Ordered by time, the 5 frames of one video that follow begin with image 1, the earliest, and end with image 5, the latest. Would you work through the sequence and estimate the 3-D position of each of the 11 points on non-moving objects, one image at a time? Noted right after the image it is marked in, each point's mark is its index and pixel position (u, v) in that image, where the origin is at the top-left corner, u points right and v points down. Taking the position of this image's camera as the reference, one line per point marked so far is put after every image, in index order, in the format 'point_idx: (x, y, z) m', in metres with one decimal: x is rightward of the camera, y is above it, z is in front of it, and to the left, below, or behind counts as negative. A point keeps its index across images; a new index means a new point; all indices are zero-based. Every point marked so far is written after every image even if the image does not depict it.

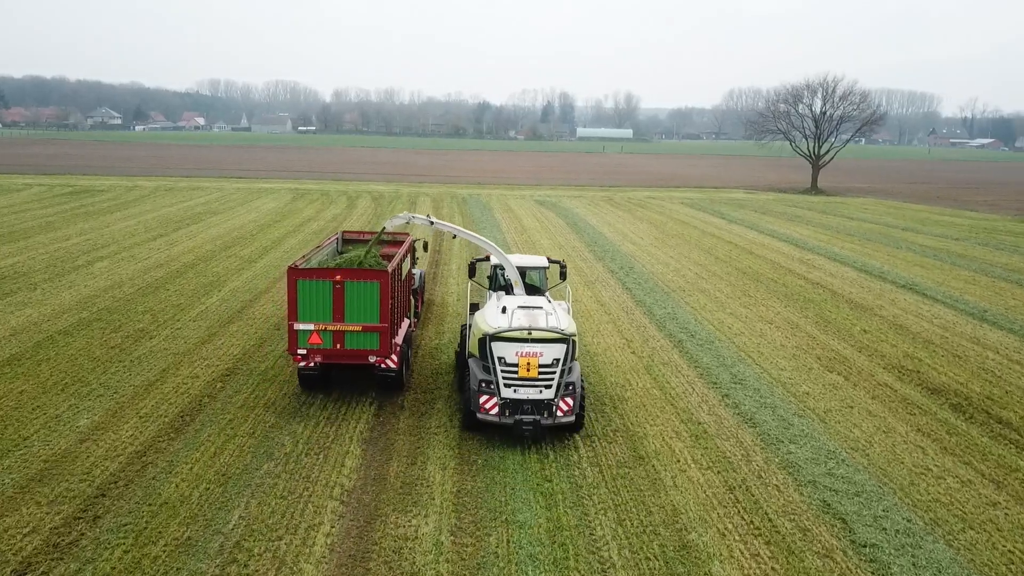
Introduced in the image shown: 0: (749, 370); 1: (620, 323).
0: (+4.0, -1.4, +13.3) m
1: (+2.2, -0.7, +16.1) m
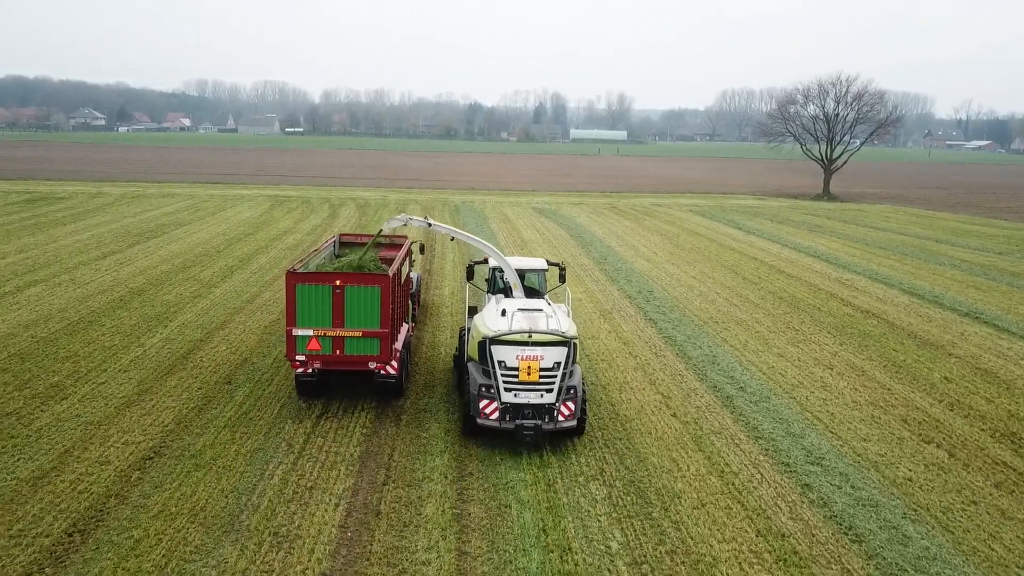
0: (+4.2, -2.1, +10.4) m
1: (+2.3, -1.4, +13.2) m
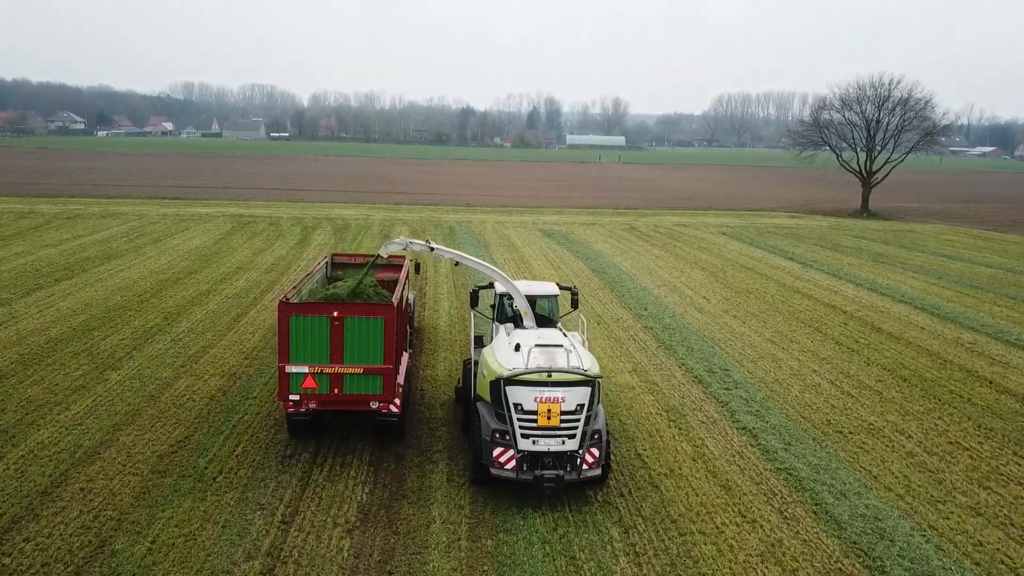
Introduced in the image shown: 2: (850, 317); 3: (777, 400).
0: (+4.6, -3.4, +5.1) m
1: (+2.8, -2.7, +7.8) m
2: (+7.9, -0.7, +18.2) m
3: (+4.2, -1.8, +12.5) m
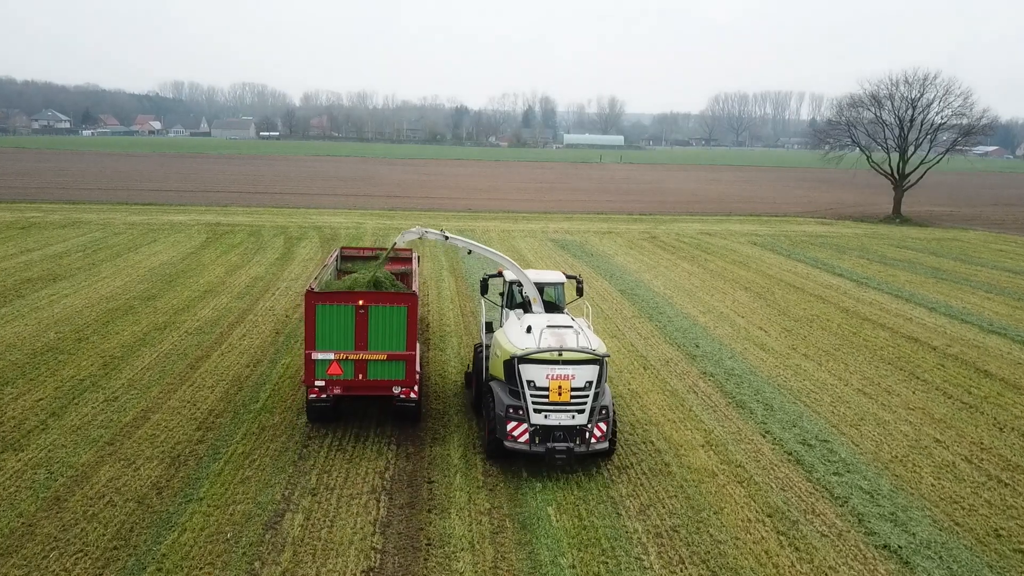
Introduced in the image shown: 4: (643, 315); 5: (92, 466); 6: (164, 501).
0: (+5.2, -4.0, +1.8) m
1: (+3.3, -3.4, +4.6) m
2: (+8.3, -1.3, +15.0) m
3: (+4.7, -2.4, +9.3) m
4: (+3.0, -0.7, +17.6) m
5: (-5.0, -2.1, +9.2) m
6: (-3.8, -2.3, +8.6) m
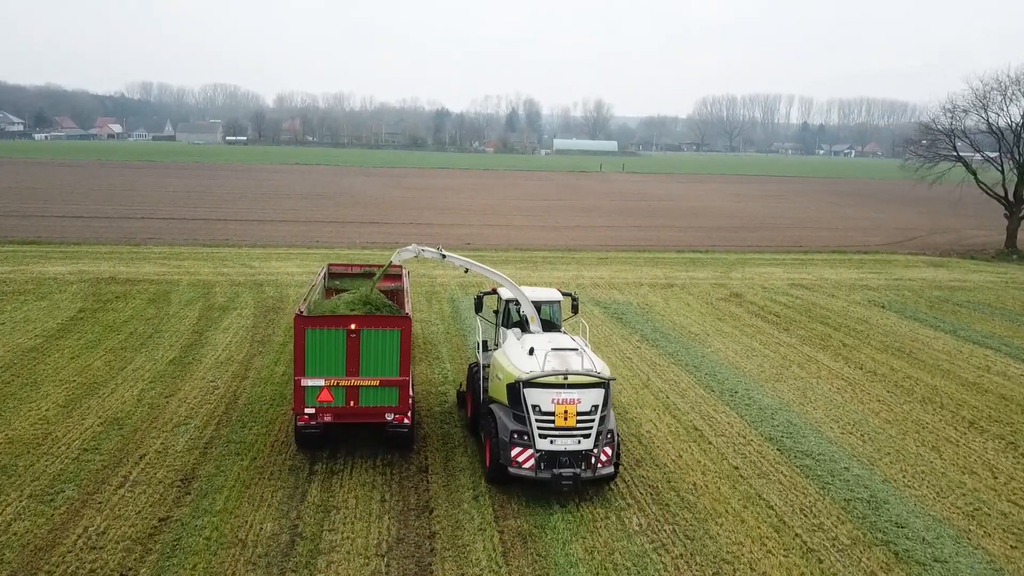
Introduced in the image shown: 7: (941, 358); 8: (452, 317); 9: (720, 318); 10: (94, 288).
0: (+6.6, -6.1, -7.1) m
1: (+4.7, -5.4, -4.4) m
2: (+9.4, -3.5, +6.2) m
3: (+5.9, -4.5, +0.3) m
4: (+4.0, -2.8, +8.6) m
5: (-3.7, -4.3, 0.0) m
6: (-2.5, -4.4, -0.6) m
7: (+8.9, -1.6, +15.2) m
8: (-1.2, -1.1, +16.9) m
9: (+5.1, -1.2, +17.0) m
10: (-10.4, 0.0, +19.5) m
